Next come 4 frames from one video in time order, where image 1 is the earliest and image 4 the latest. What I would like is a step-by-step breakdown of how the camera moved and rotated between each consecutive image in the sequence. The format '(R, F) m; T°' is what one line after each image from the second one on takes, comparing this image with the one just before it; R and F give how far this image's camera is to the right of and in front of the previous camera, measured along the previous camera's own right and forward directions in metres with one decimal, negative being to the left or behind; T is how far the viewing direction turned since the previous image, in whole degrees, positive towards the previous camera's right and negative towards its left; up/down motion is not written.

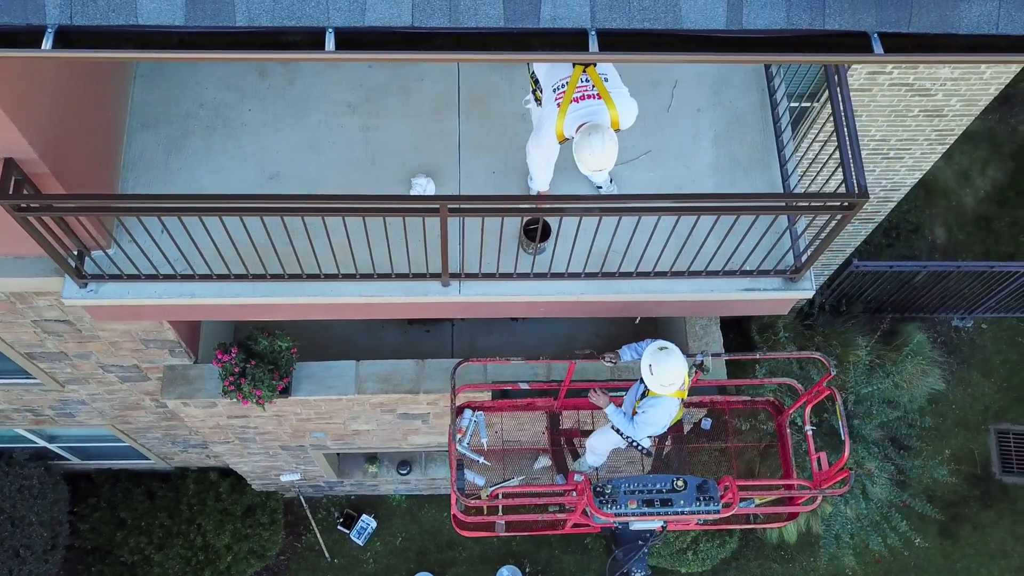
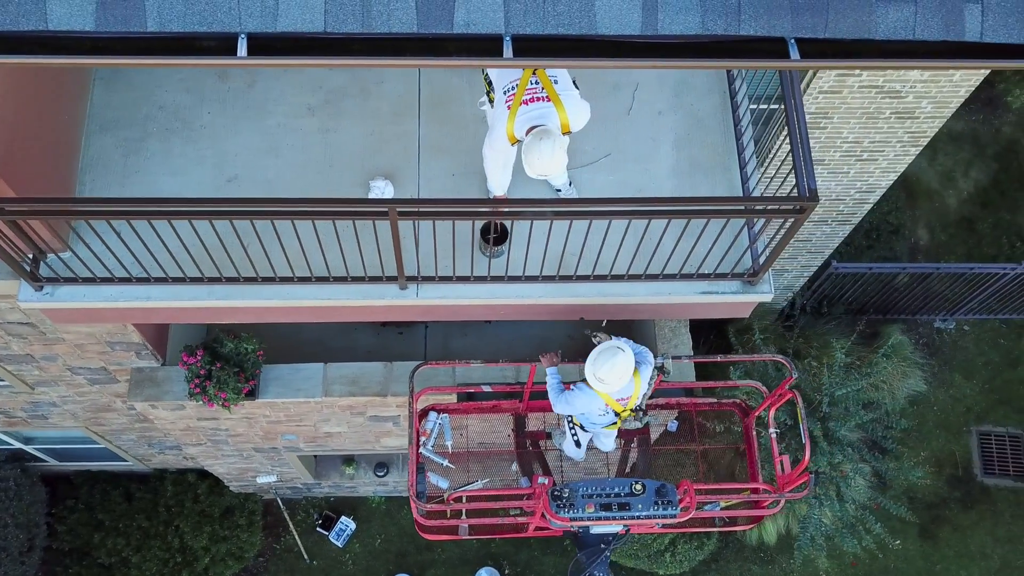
(+0.2, 0.0) m; 0°
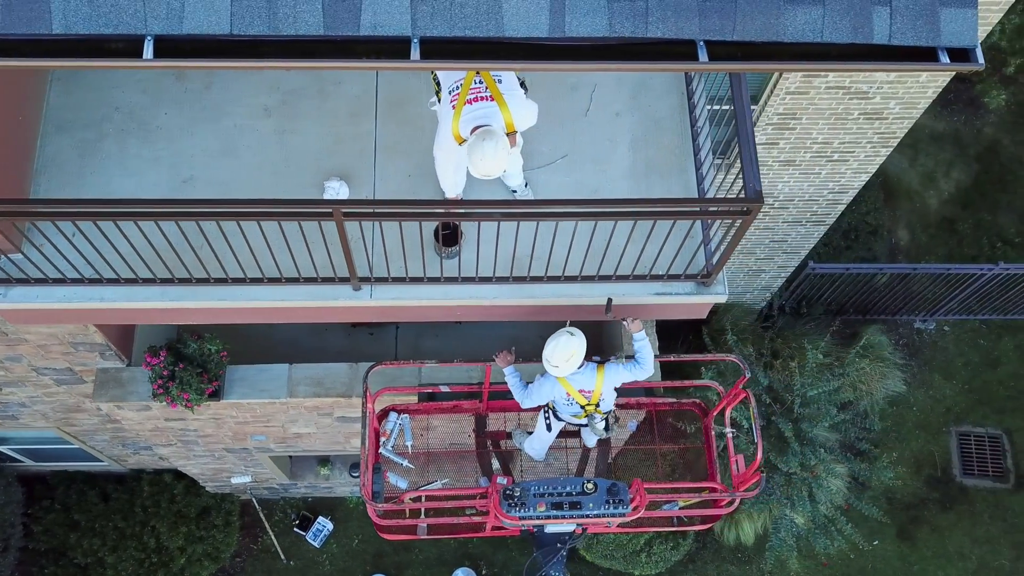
(+0.2, 0.0) m; 0°
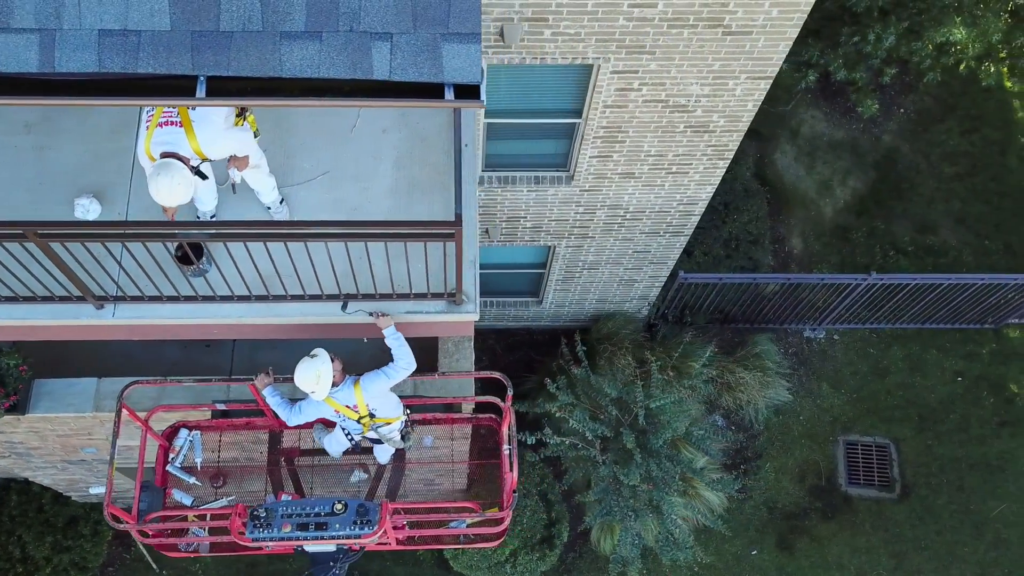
(+1.1, 0.0) m; 0°
